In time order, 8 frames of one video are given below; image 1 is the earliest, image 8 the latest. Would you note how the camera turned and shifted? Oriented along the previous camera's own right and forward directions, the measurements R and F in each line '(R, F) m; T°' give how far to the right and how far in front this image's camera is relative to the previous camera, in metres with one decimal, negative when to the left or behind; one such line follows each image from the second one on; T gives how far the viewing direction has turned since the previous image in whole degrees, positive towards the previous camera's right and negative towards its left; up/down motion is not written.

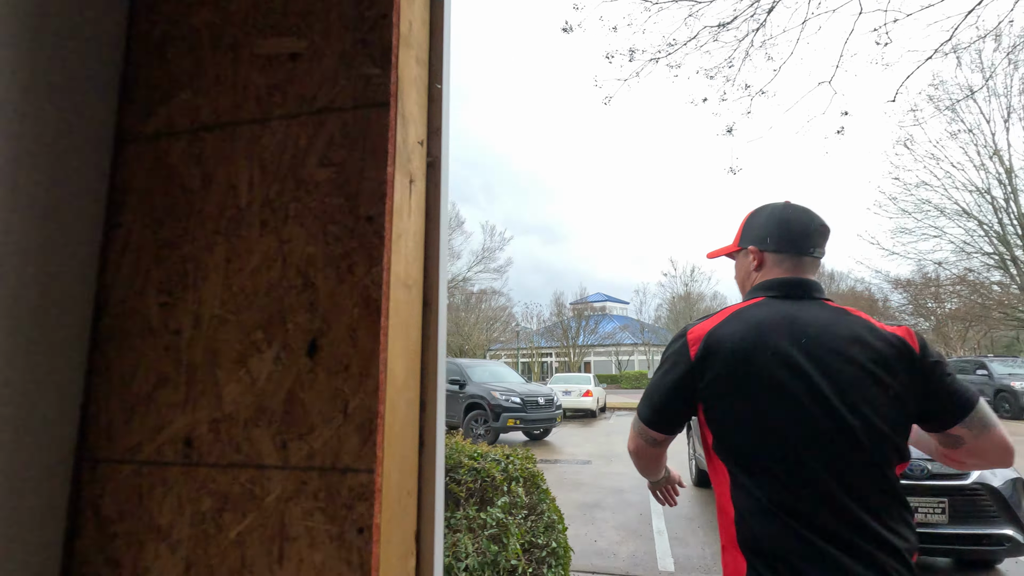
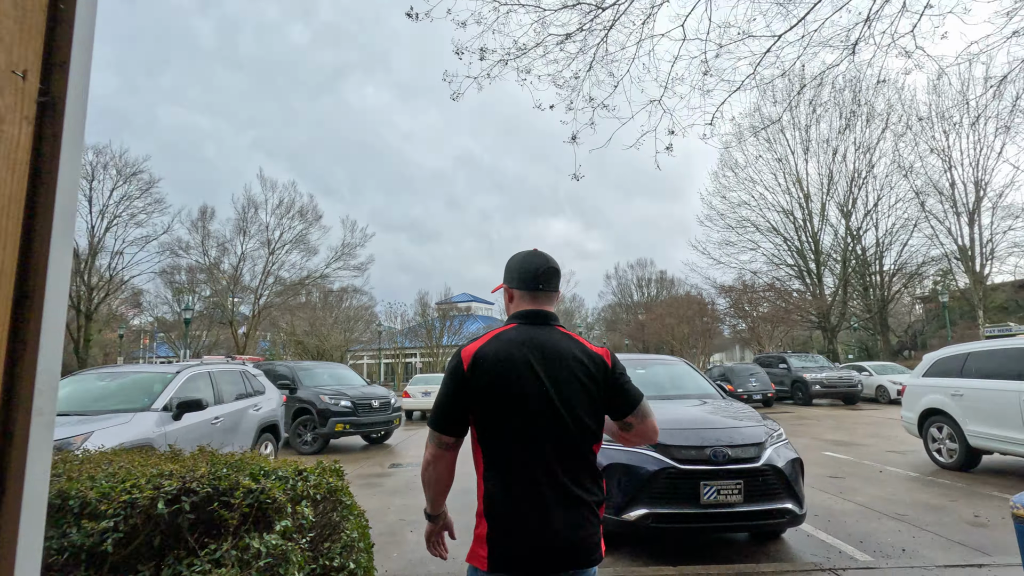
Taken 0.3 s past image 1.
(+0.2, +0.1) m; +14°
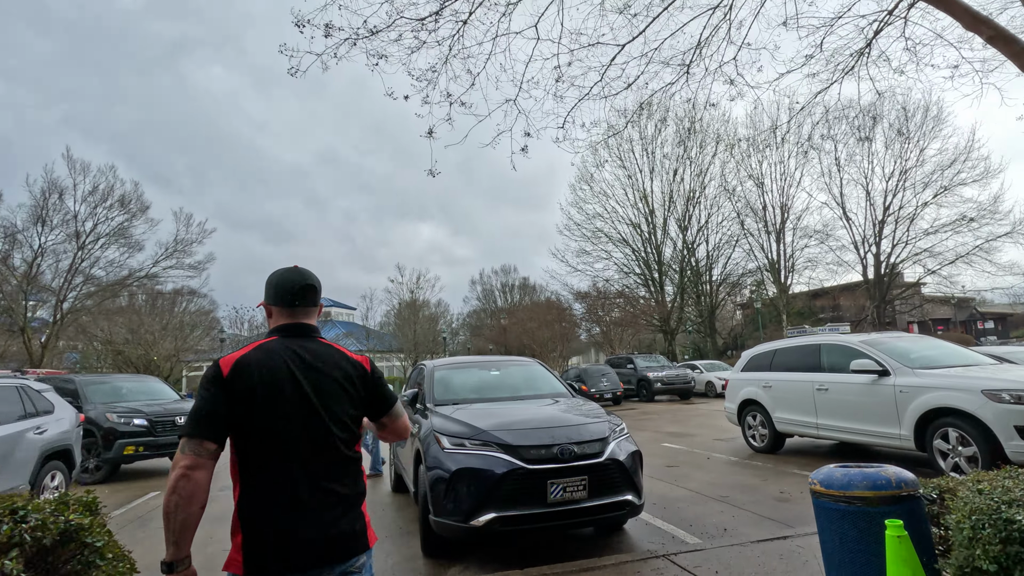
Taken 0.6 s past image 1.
(+0.2, +0.2) m; +14°
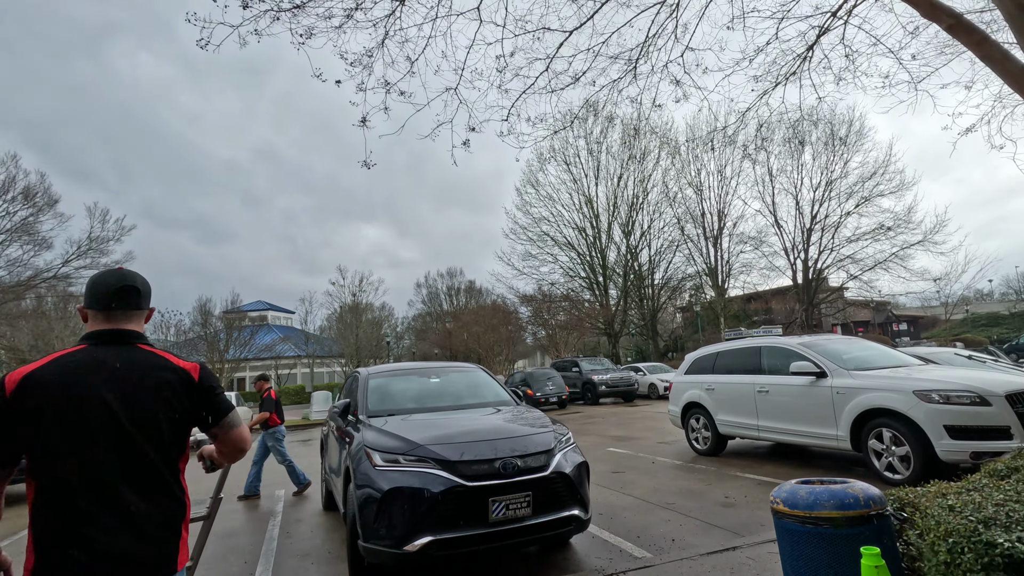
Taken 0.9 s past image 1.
(+0.1, +0.3) m; +6°
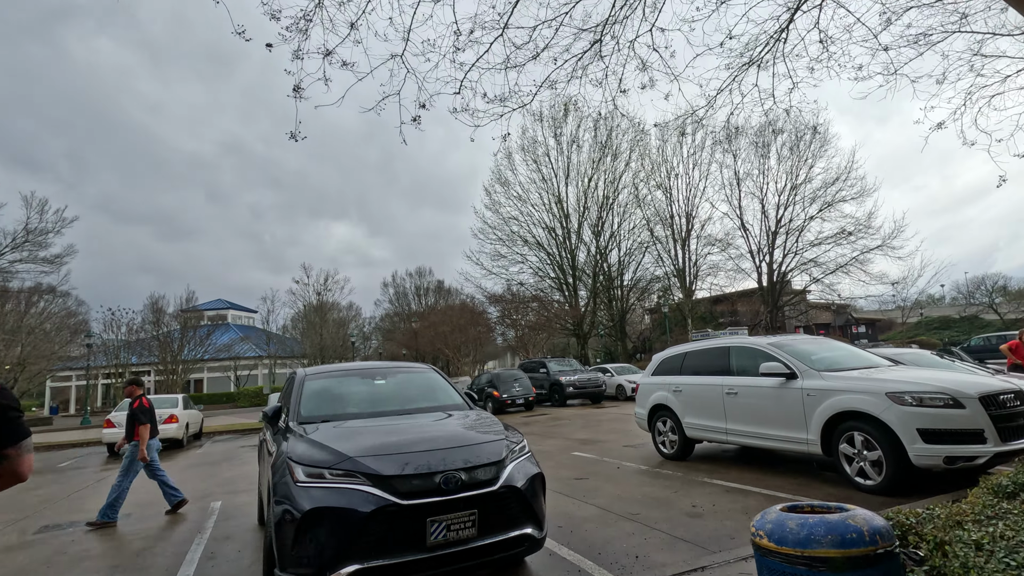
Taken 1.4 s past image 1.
(+0.2, +0.5) m; +3°
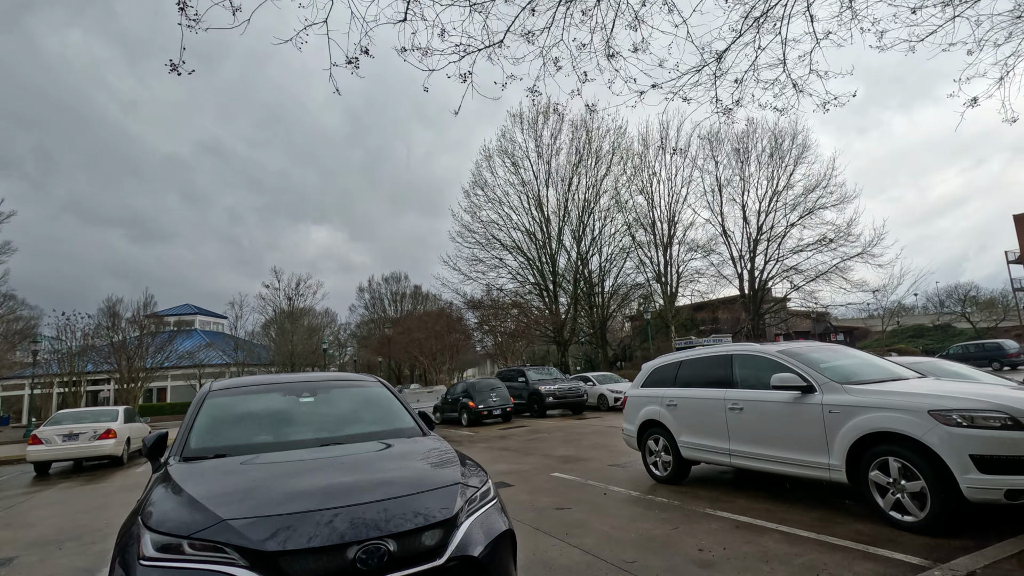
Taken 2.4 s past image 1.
(+0.1, +1.0) m; +2°
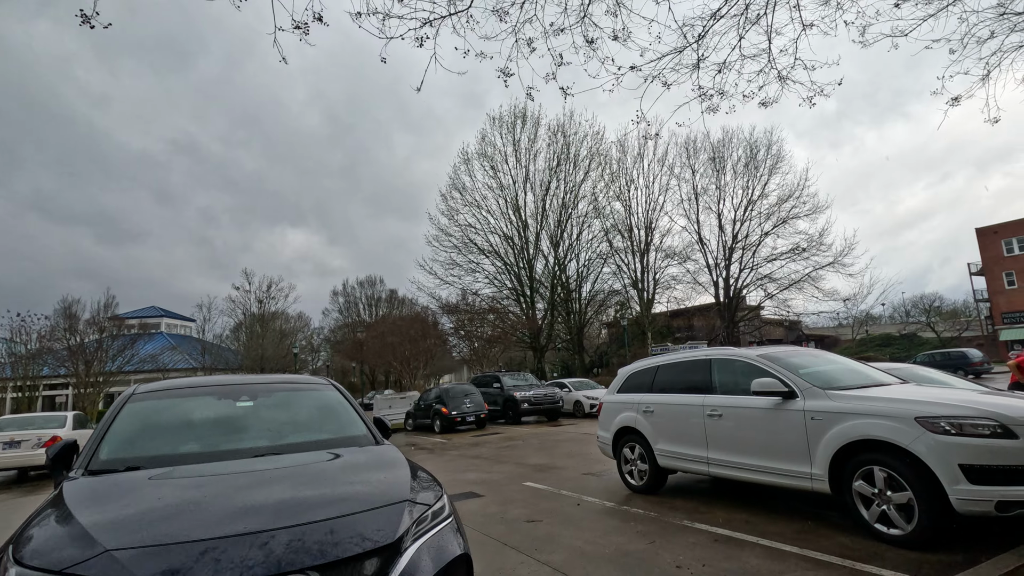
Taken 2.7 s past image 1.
(+0.1, +0.3) m; +2°
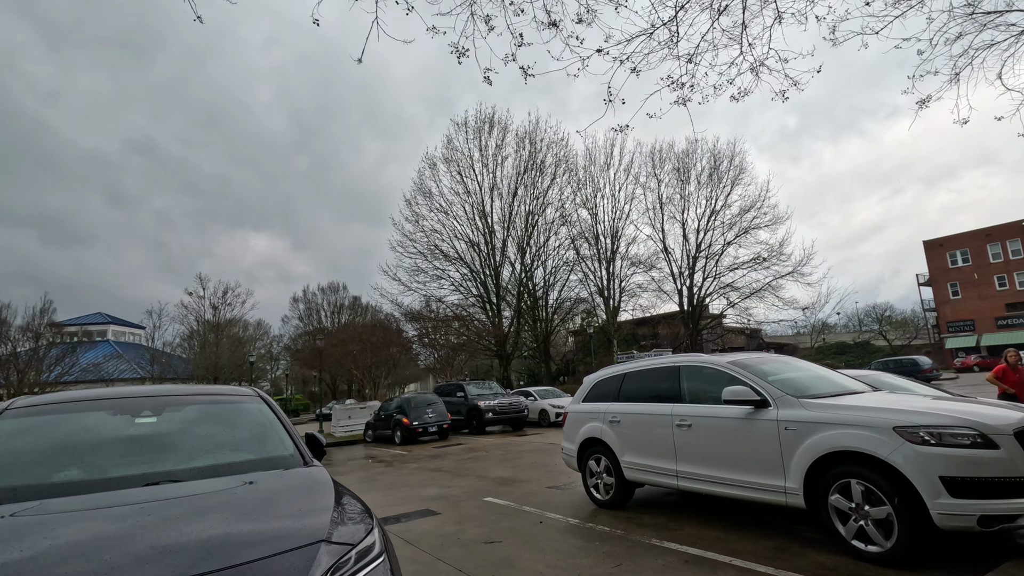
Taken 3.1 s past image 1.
(+0.1, +0.4) m; +3°
